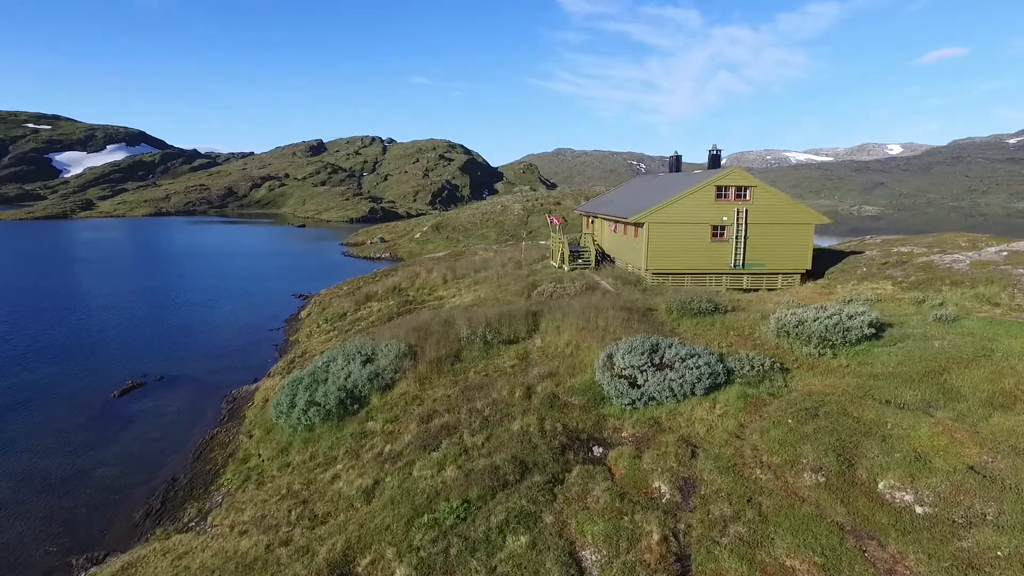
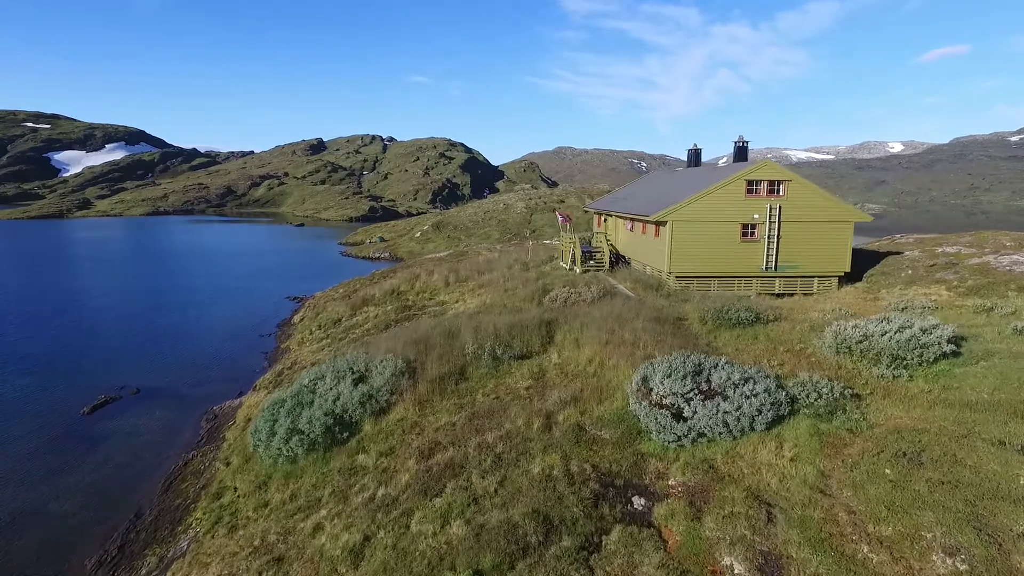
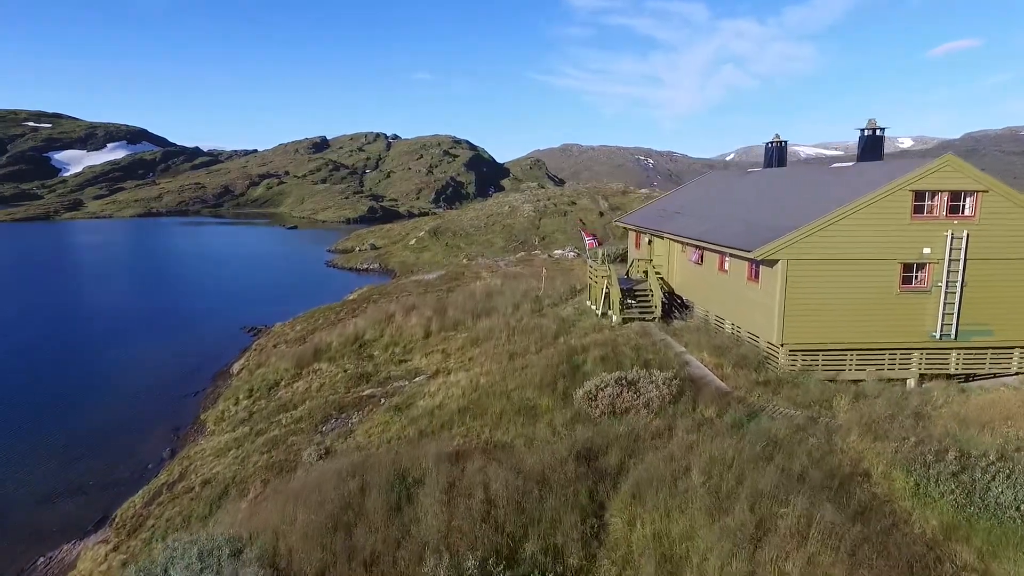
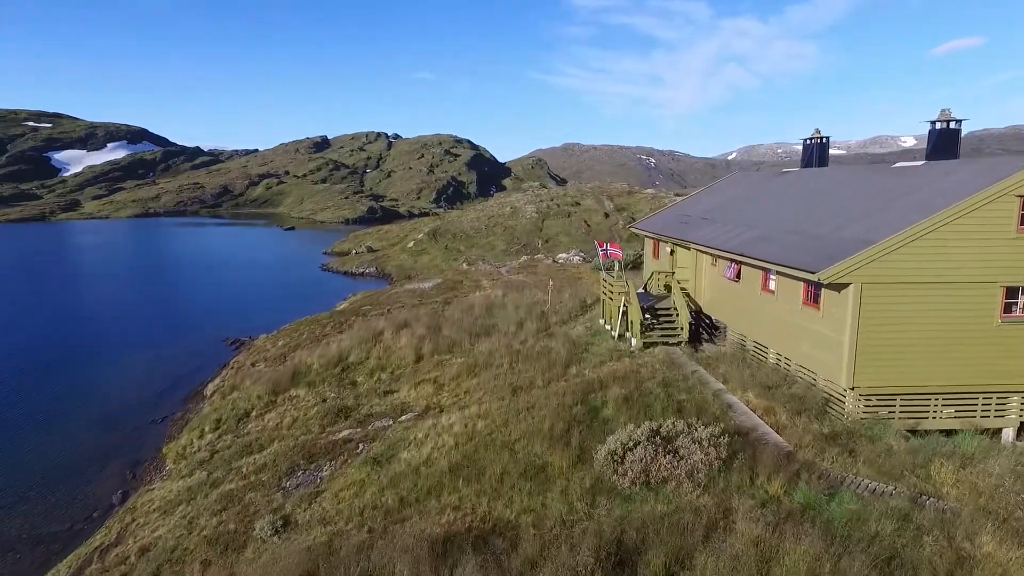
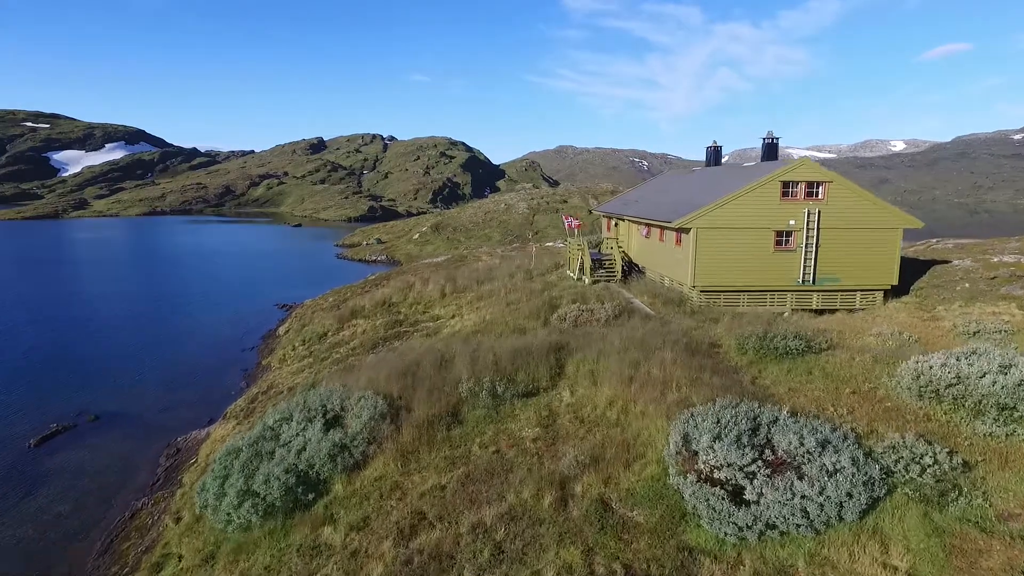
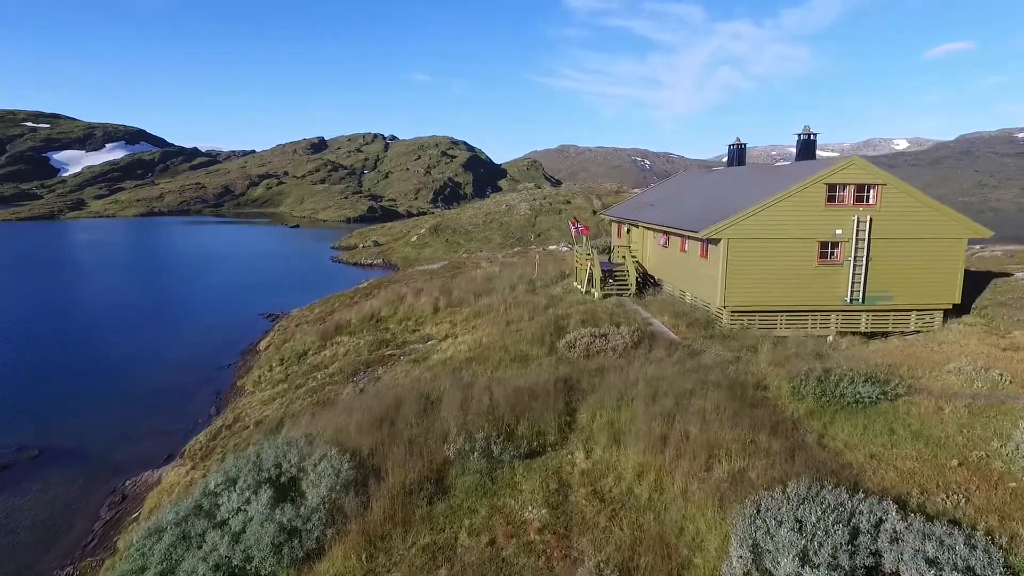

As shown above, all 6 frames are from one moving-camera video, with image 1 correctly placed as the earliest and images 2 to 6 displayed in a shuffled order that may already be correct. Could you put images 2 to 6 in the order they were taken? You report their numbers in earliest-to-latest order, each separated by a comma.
2, 5, 6, 3, 4
